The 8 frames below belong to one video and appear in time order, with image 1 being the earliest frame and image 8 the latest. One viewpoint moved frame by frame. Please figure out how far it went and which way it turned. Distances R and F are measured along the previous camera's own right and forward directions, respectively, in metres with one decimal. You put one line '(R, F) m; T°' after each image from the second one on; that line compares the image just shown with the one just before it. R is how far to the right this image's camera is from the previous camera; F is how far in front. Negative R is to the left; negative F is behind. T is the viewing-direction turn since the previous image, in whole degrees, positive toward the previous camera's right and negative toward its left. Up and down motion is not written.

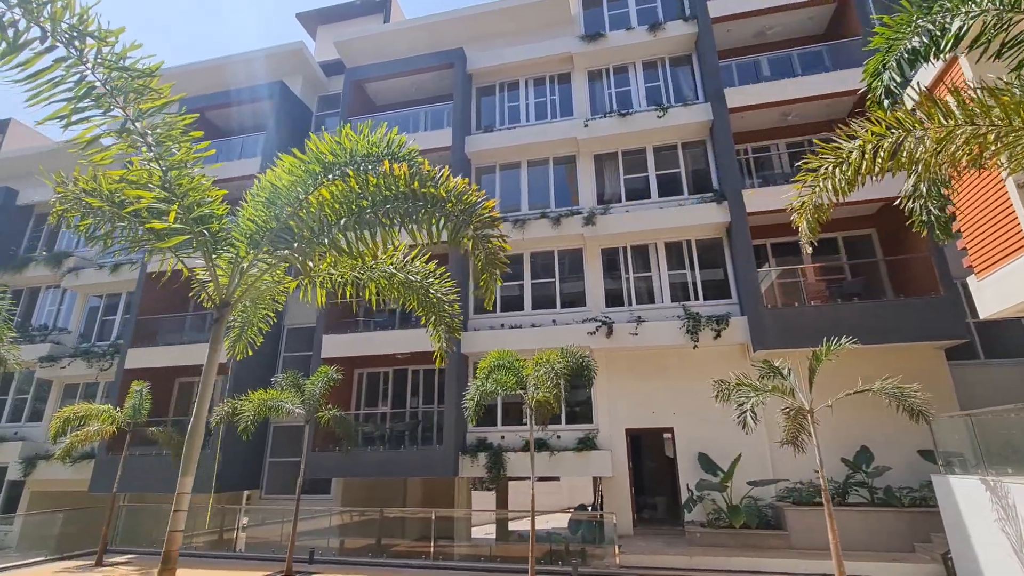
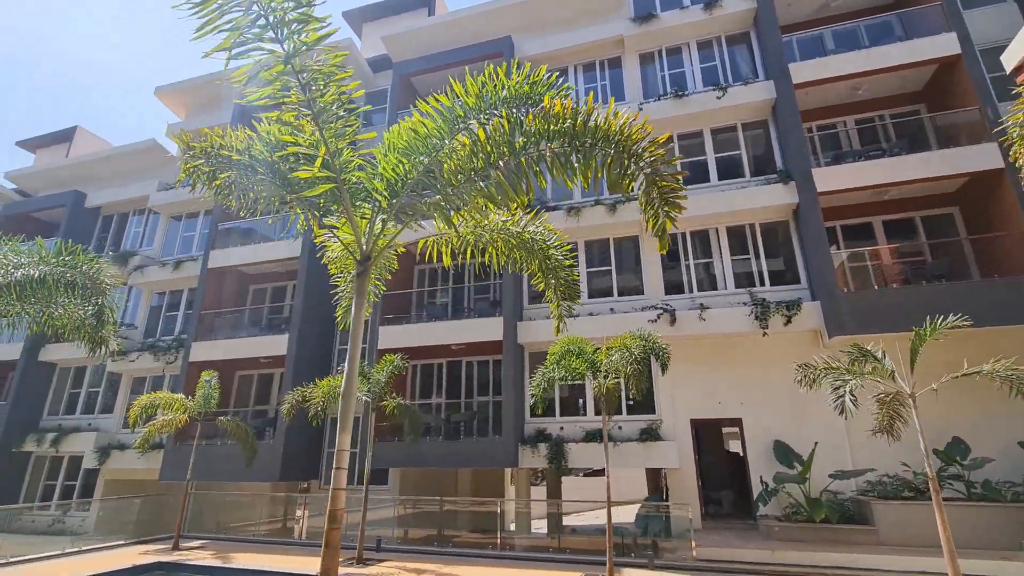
(-0.6, +0.2) m; -4°
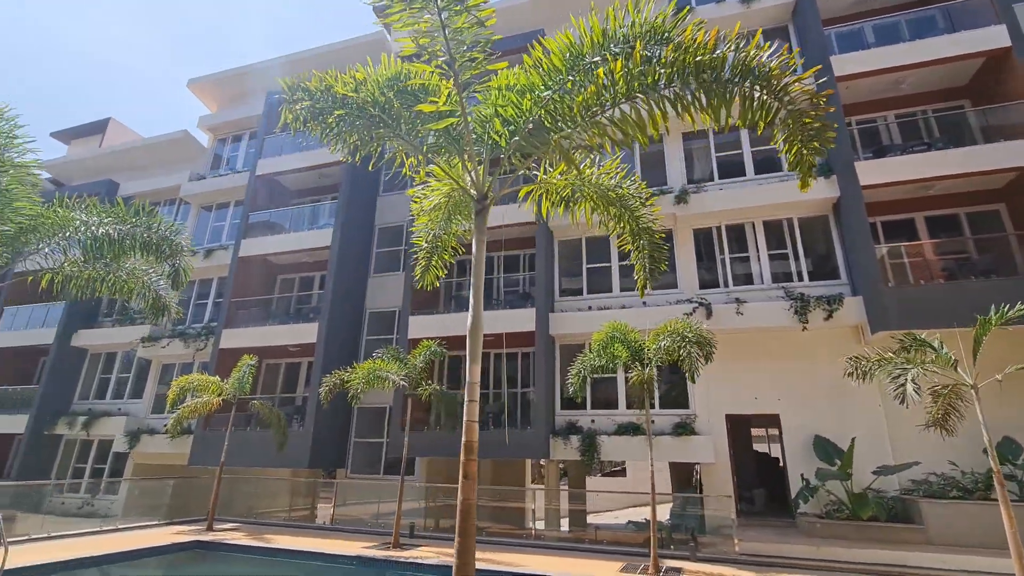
(-0.5, +0.1) m; -1°
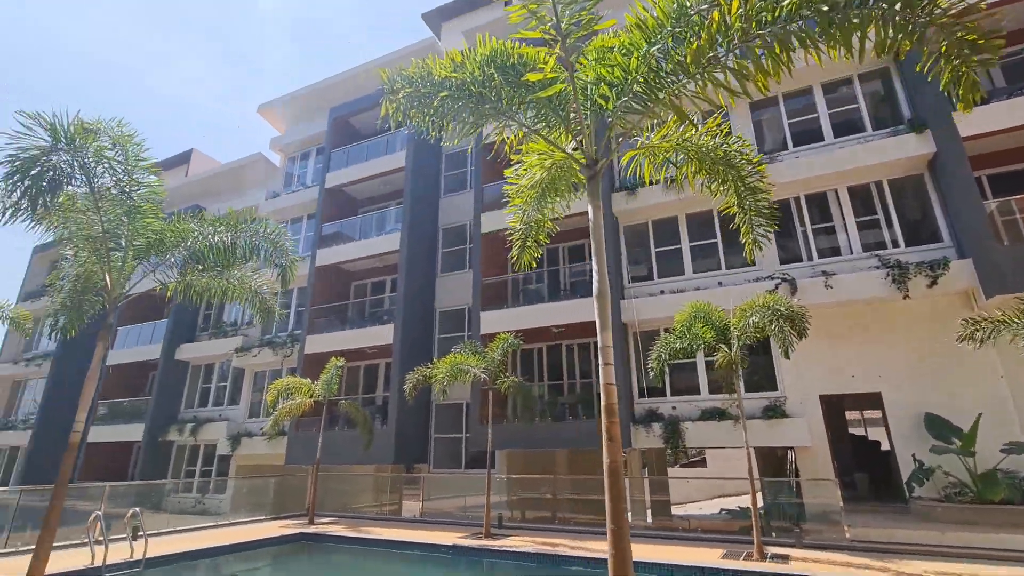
(-0.3, 0.0) m; -7°
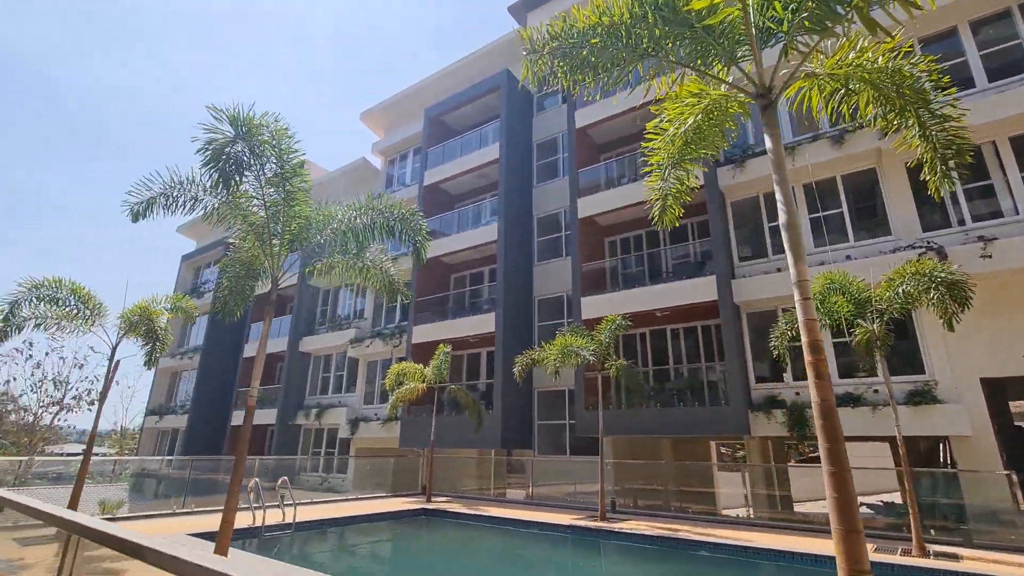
(-0.4, 0.0) m; -10°
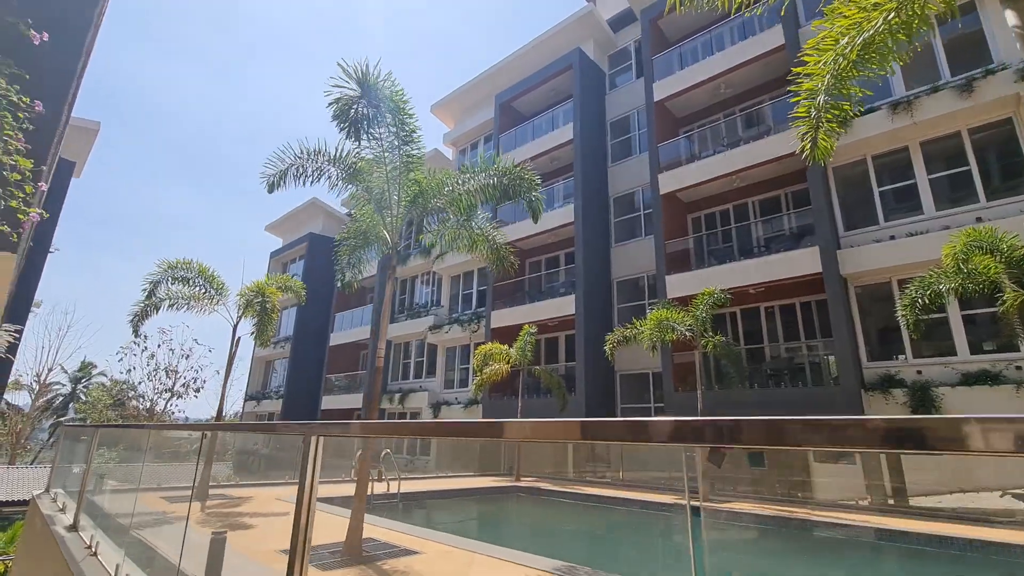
(-0.5, +0.1) m; -7°
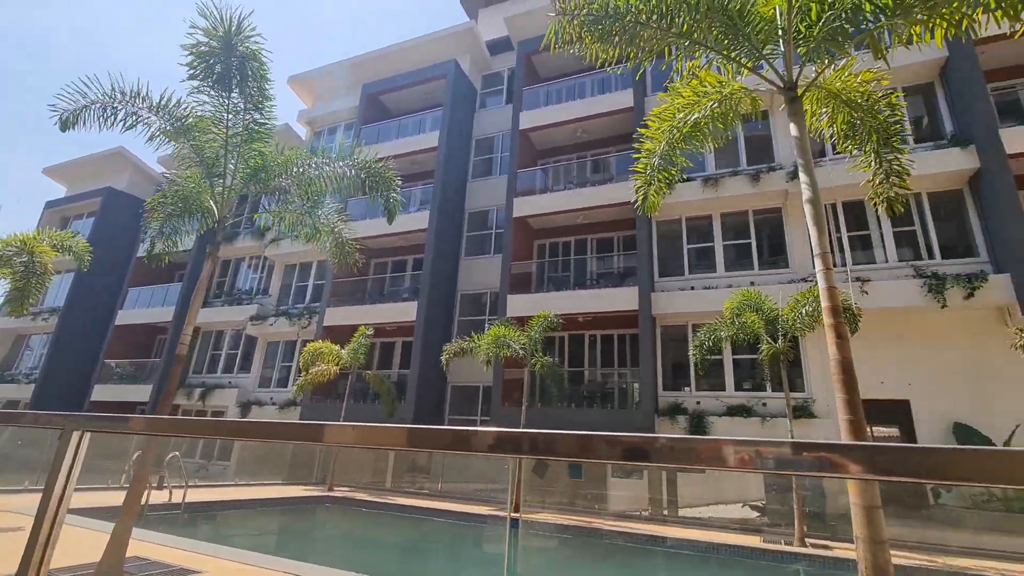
(0.0, 0.0) m; +18°
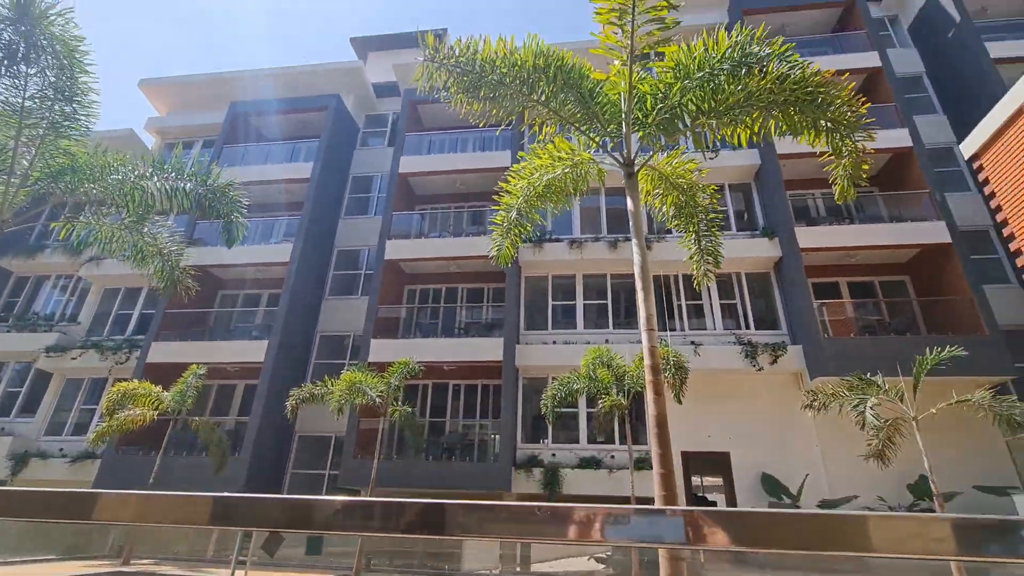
(+0.1, 0.0) m; +14°
